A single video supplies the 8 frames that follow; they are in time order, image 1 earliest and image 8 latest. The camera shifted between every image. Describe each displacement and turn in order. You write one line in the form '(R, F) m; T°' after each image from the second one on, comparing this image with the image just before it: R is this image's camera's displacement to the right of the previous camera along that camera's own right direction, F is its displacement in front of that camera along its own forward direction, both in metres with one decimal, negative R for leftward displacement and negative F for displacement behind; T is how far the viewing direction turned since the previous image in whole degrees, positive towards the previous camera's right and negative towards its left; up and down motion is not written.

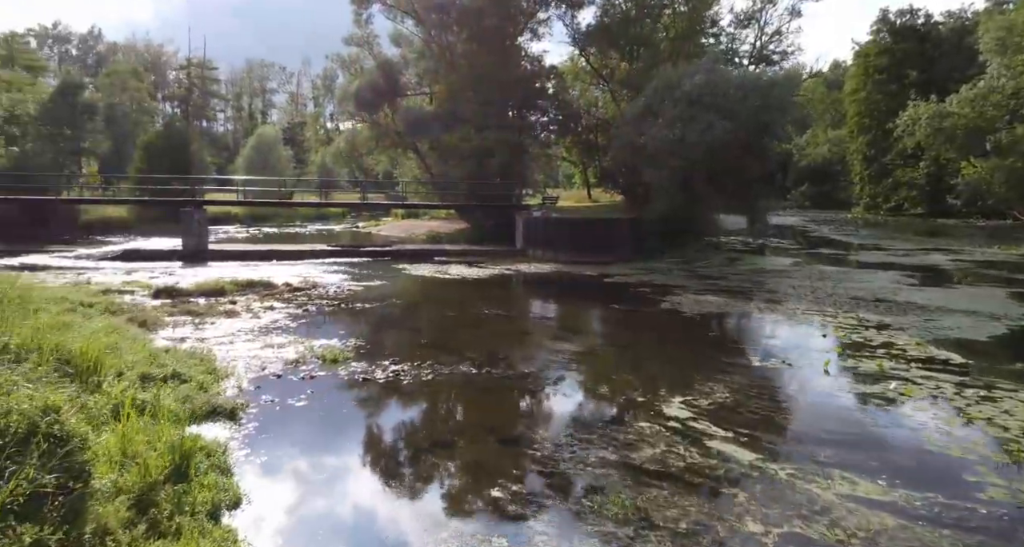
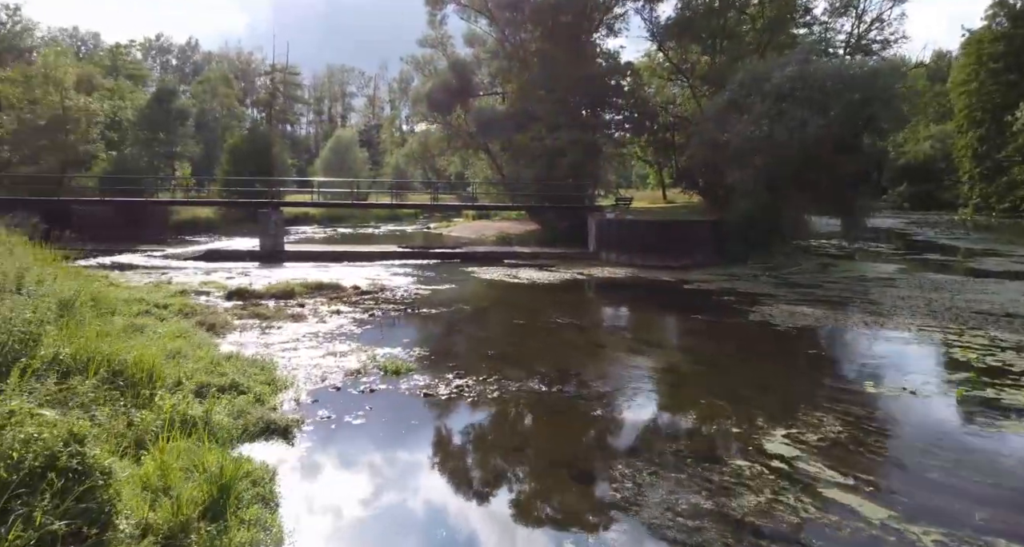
(0.0, +0.6) m; -6°
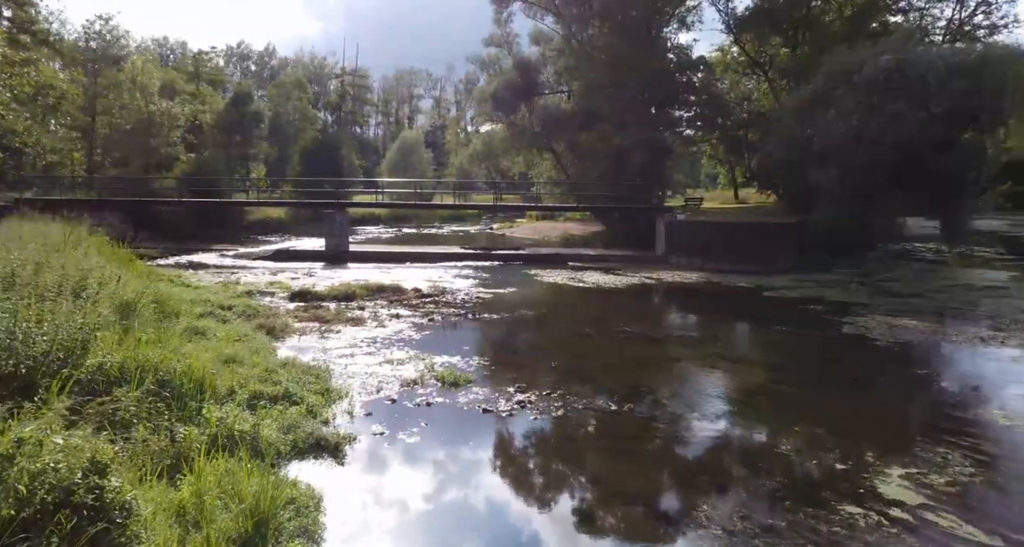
(0.0, +0.5) m; -5°
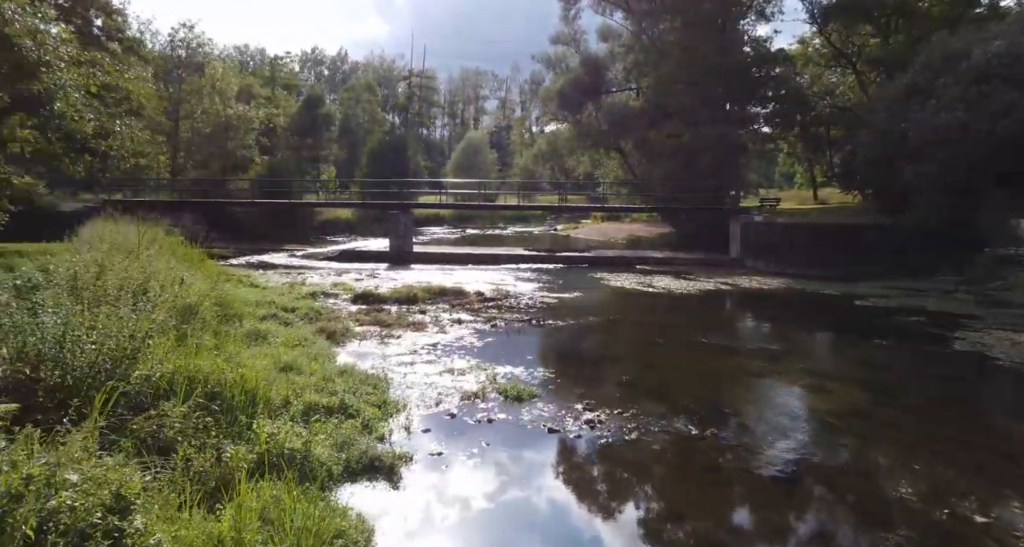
(0.0, +0.5) m; -5°
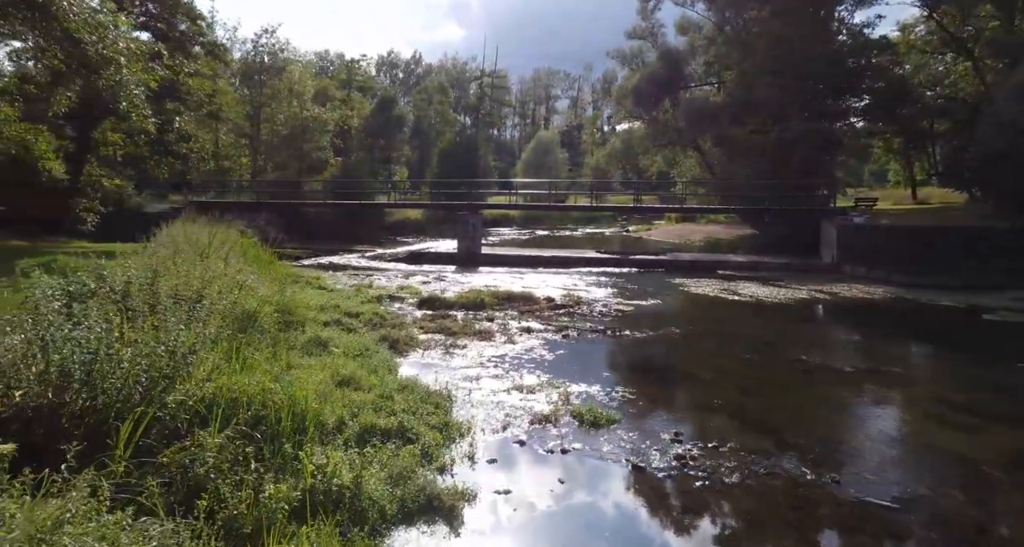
(-0.1, +0.7) m; -6°
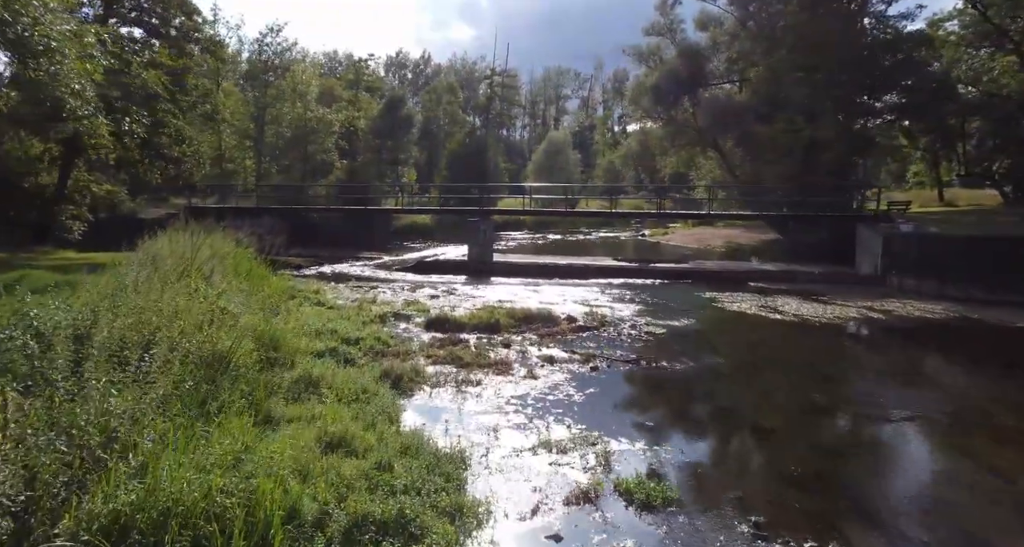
(-0.2, +1.4) m; -1°
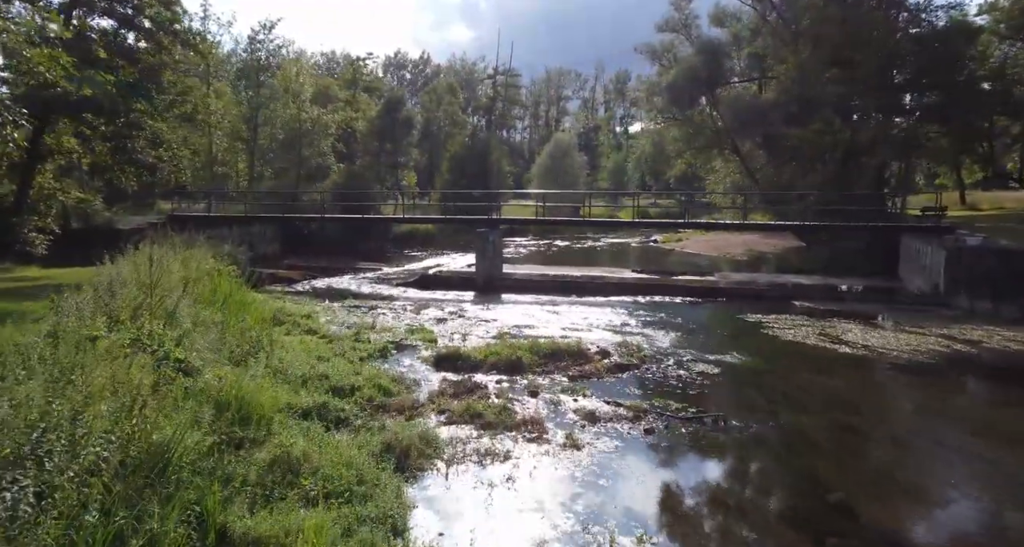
(-0.4, +1.9) m; 0°
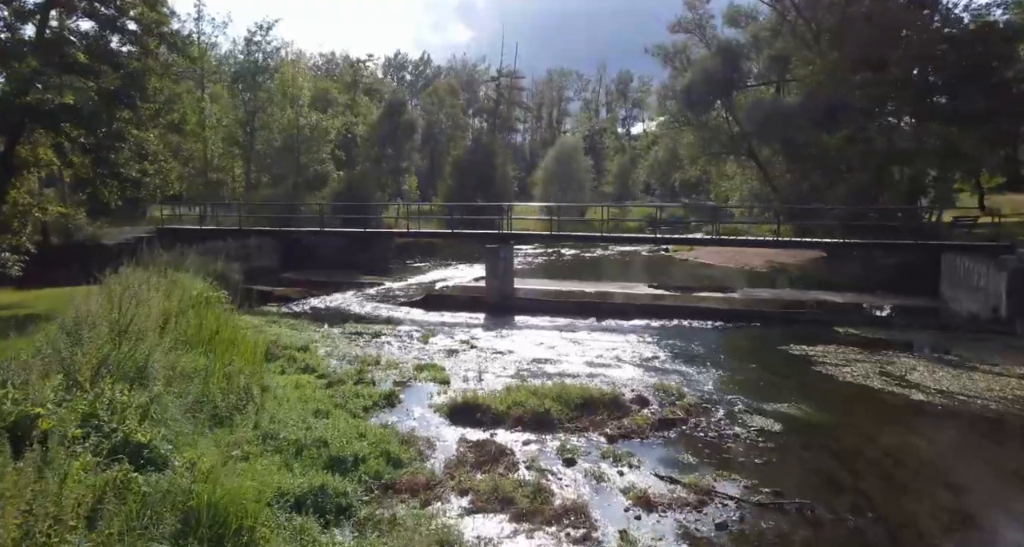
(-0.3, +1.4) m; 0°
